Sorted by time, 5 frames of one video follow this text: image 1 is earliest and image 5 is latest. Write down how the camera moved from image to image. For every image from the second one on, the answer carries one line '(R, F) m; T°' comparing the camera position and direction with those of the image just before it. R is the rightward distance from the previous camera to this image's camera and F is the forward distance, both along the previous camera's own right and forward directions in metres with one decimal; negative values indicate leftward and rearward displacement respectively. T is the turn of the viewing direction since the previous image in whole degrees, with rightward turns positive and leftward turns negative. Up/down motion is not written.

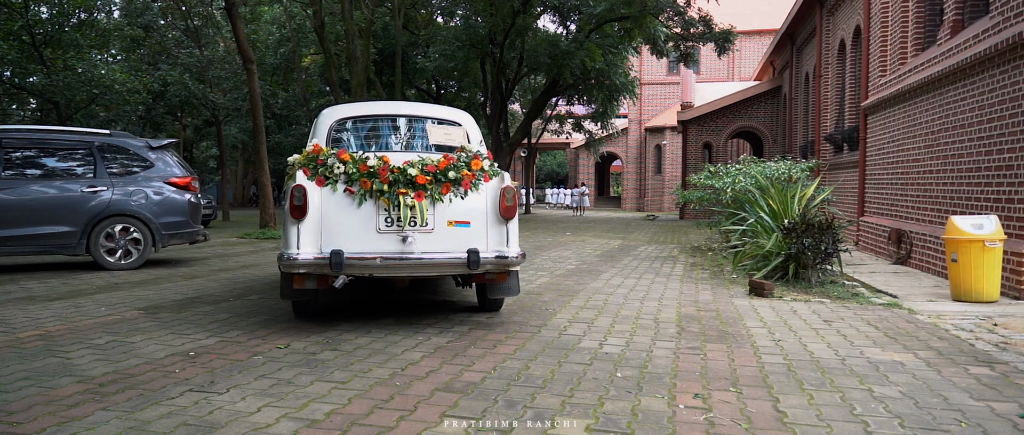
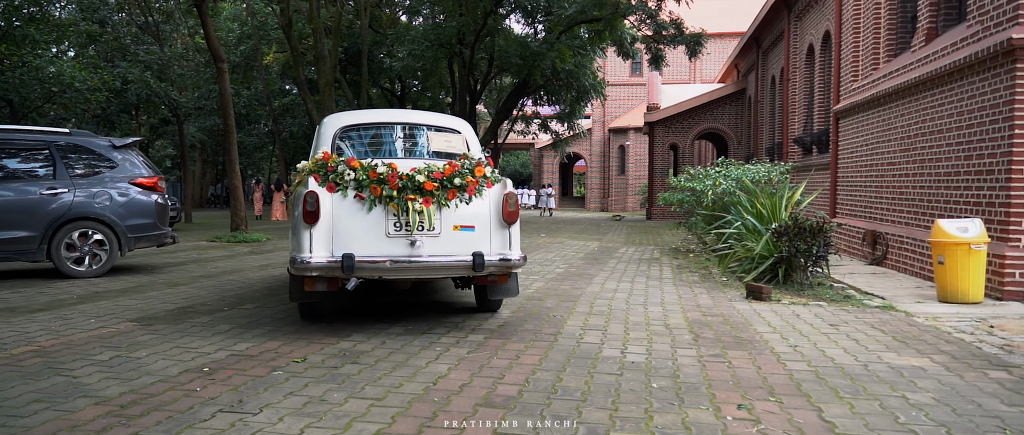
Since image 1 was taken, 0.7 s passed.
(-0.4, +0.1) m; +3°
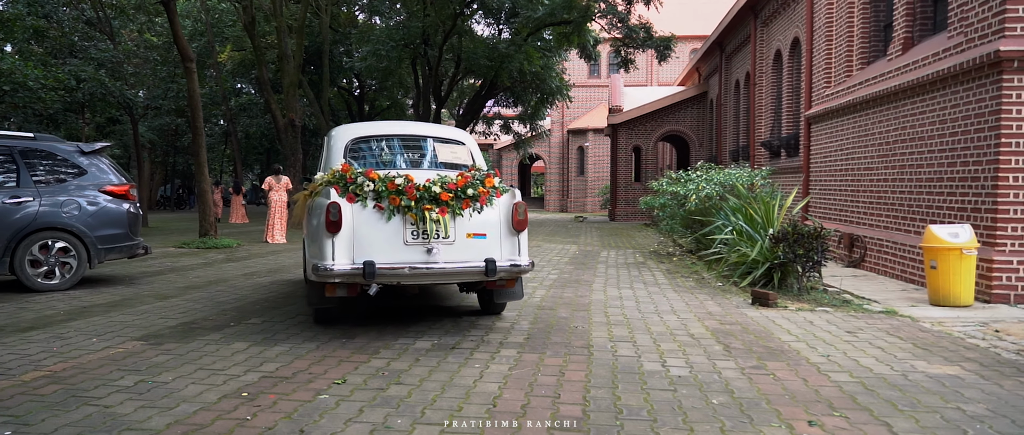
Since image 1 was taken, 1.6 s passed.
(-0.6, +0.1) m; +4°
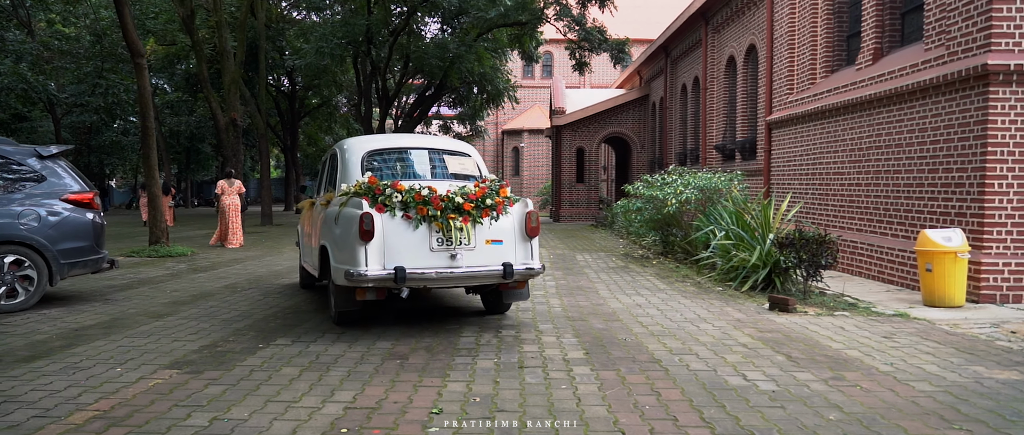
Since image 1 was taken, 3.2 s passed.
(-1.0, +0.3) m; +7°
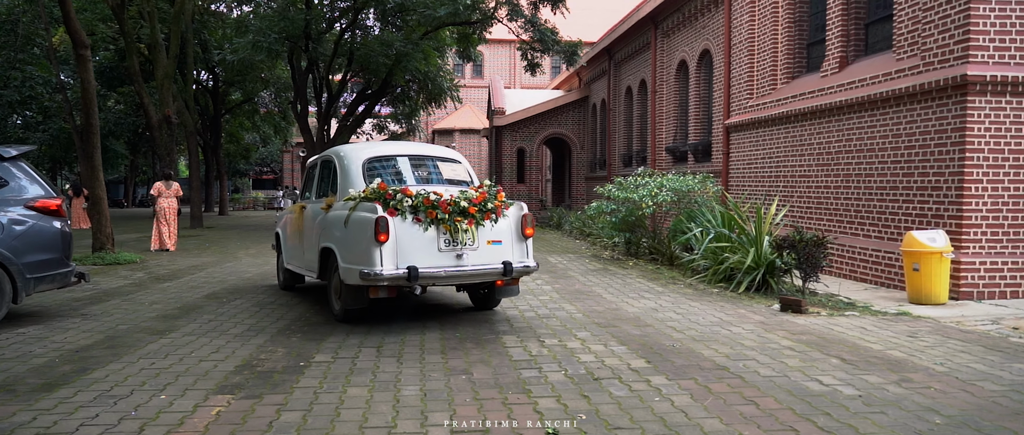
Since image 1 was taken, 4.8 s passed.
(-1.1, +0.2) m; +7°
